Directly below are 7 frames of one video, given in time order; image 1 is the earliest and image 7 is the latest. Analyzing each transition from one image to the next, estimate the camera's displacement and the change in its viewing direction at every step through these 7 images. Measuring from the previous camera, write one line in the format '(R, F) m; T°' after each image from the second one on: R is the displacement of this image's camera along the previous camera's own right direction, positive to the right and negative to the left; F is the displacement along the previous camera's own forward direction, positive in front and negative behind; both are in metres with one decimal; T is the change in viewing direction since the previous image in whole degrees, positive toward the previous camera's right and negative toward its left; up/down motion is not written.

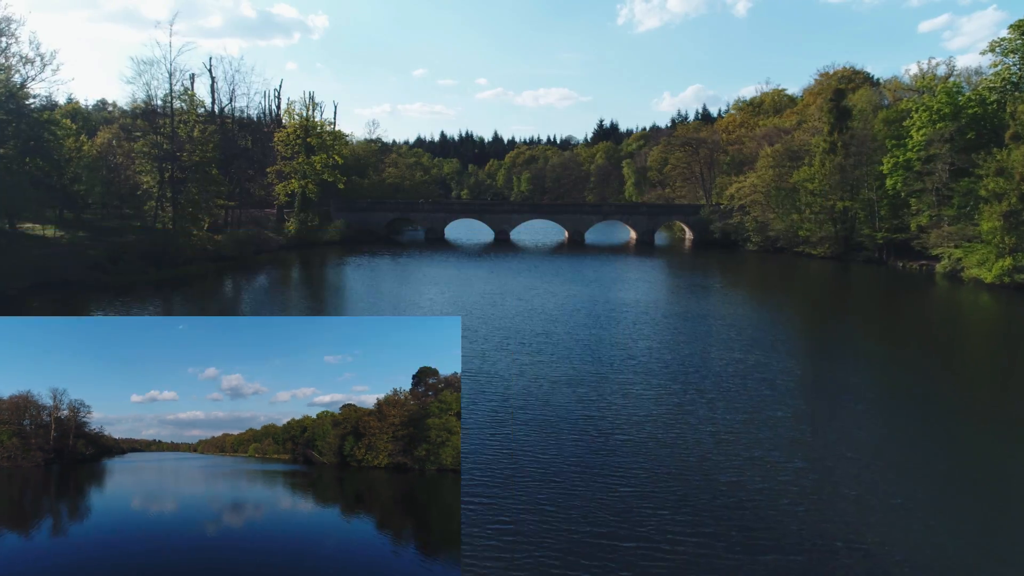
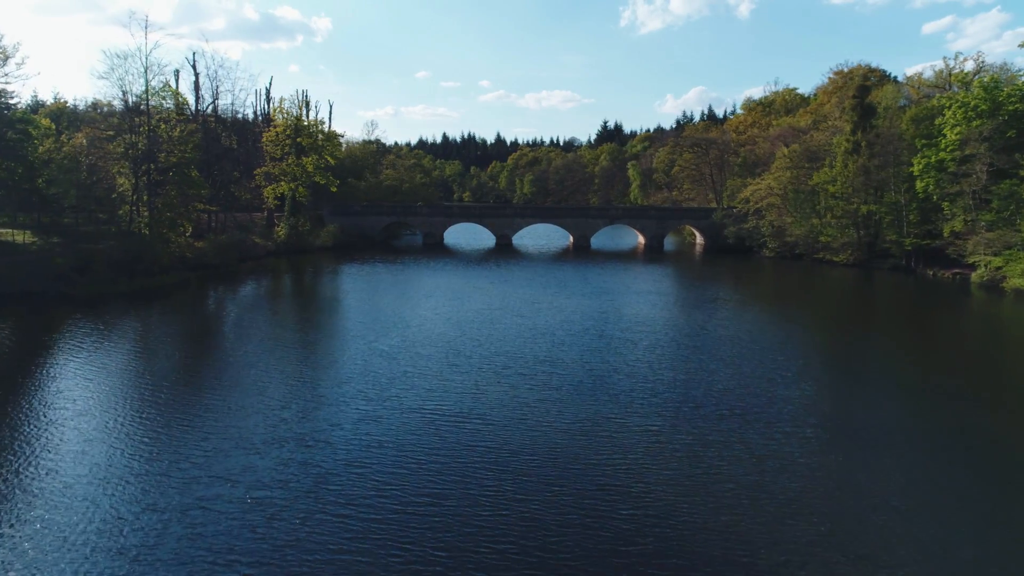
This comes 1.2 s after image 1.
(0.0, +3.0) m; 0°
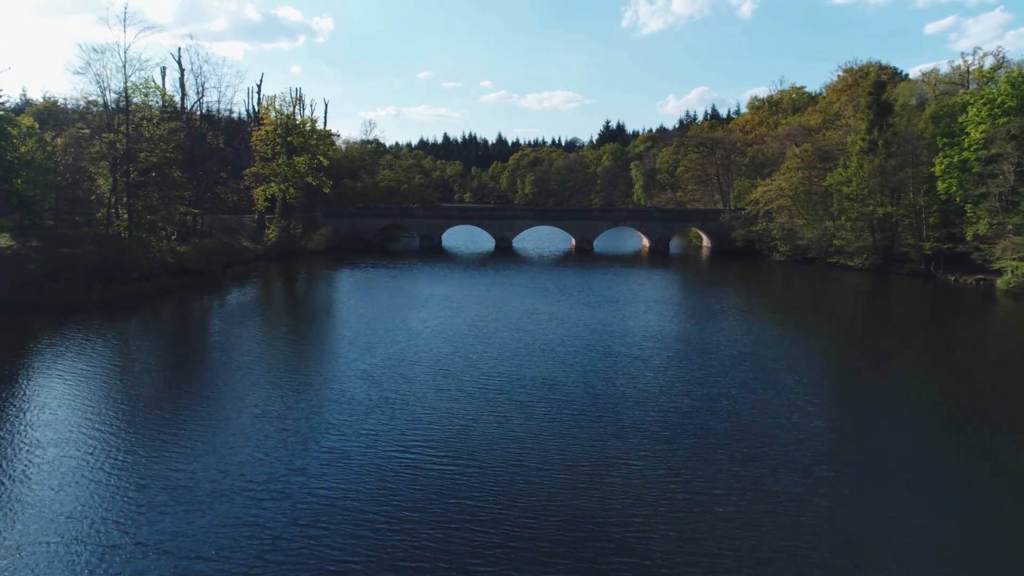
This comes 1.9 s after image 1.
(+0.1, +2.1) m; 0°
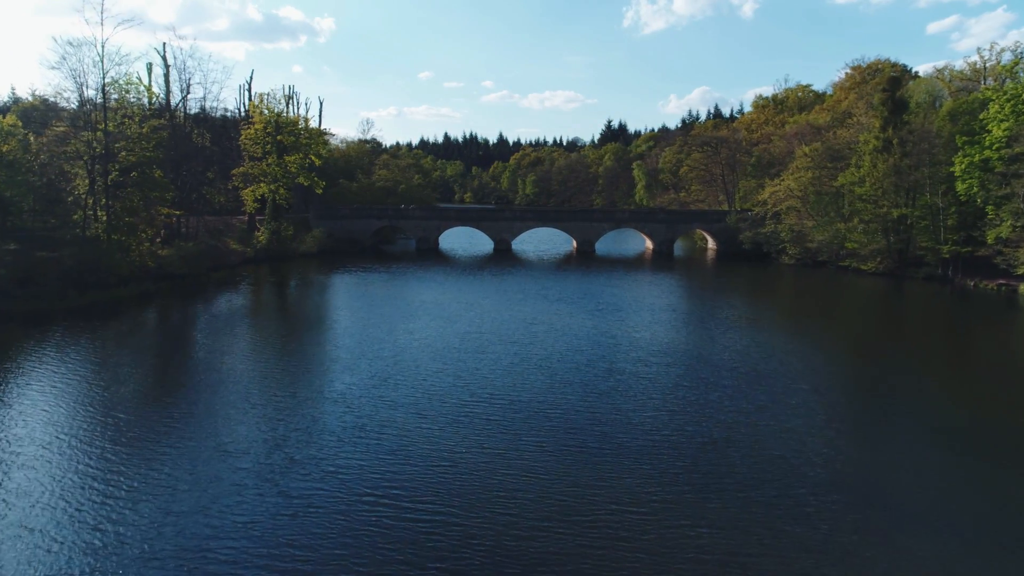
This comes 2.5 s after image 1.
(+0.2, +1.8) m; 0°
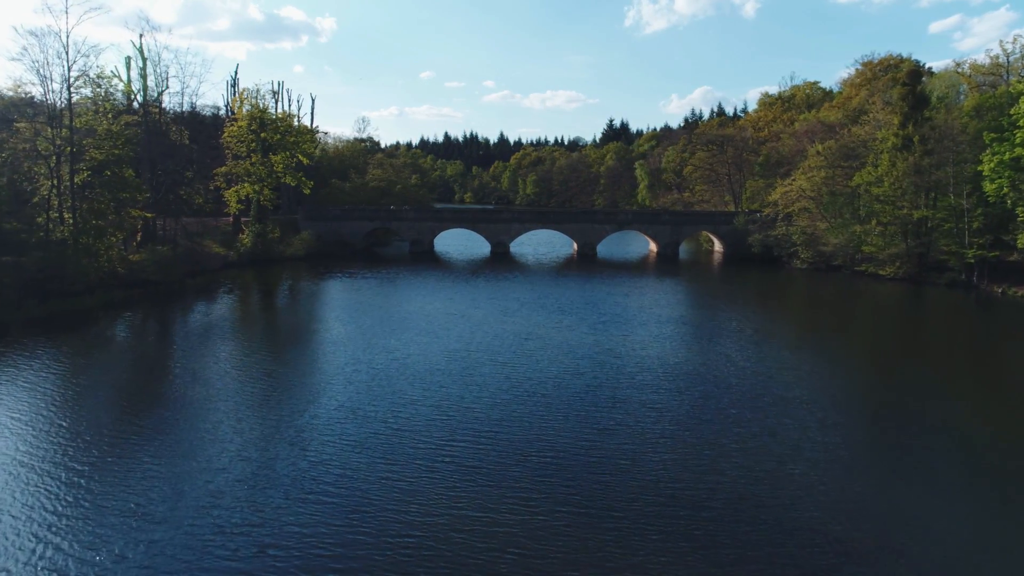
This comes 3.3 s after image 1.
(+0.3, +2.4) m; 0°
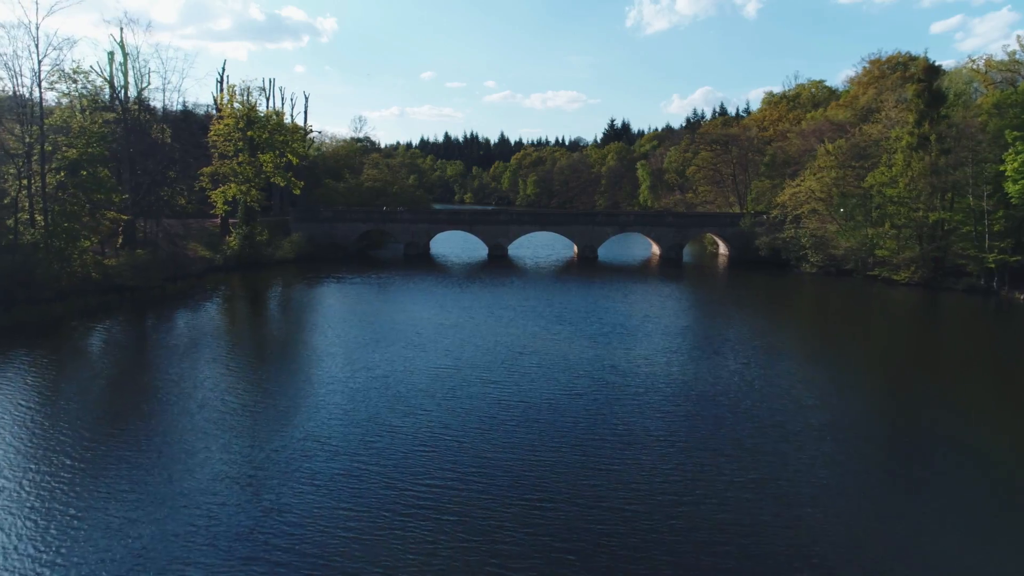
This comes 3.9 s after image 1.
(+0.2, +1.8) m; 0°
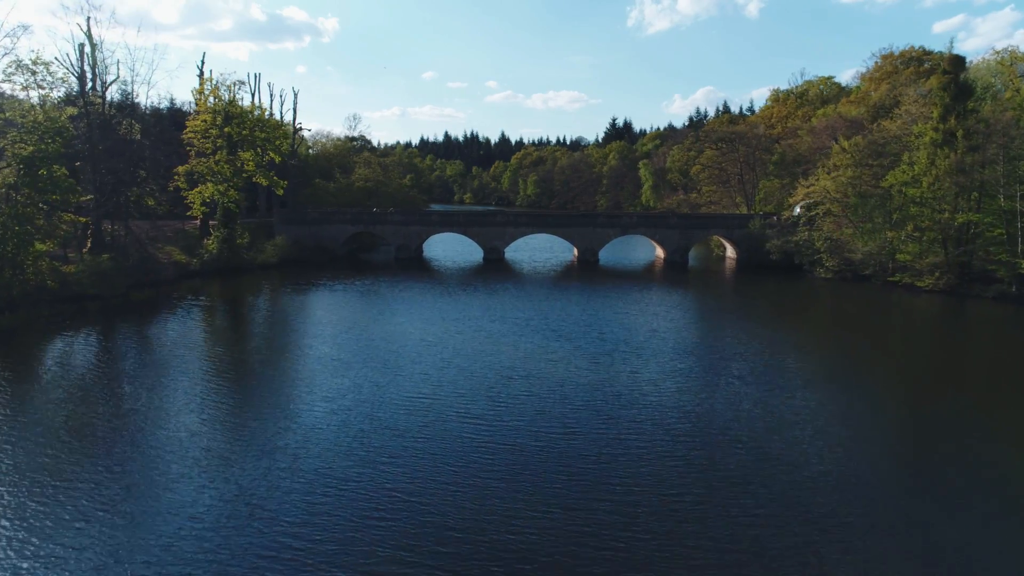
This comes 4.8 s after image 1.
(+0.4, +2.6) m; 0°
